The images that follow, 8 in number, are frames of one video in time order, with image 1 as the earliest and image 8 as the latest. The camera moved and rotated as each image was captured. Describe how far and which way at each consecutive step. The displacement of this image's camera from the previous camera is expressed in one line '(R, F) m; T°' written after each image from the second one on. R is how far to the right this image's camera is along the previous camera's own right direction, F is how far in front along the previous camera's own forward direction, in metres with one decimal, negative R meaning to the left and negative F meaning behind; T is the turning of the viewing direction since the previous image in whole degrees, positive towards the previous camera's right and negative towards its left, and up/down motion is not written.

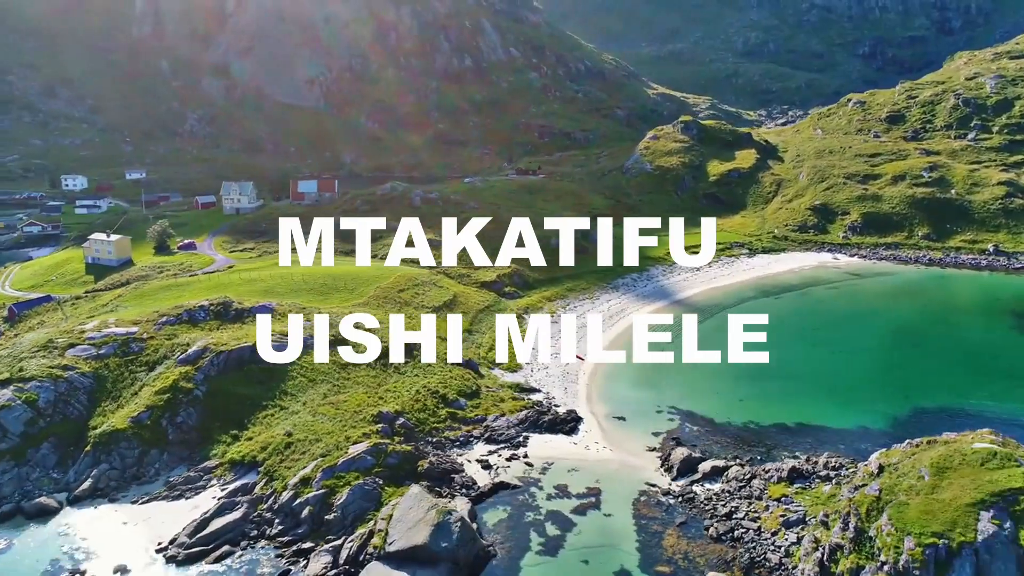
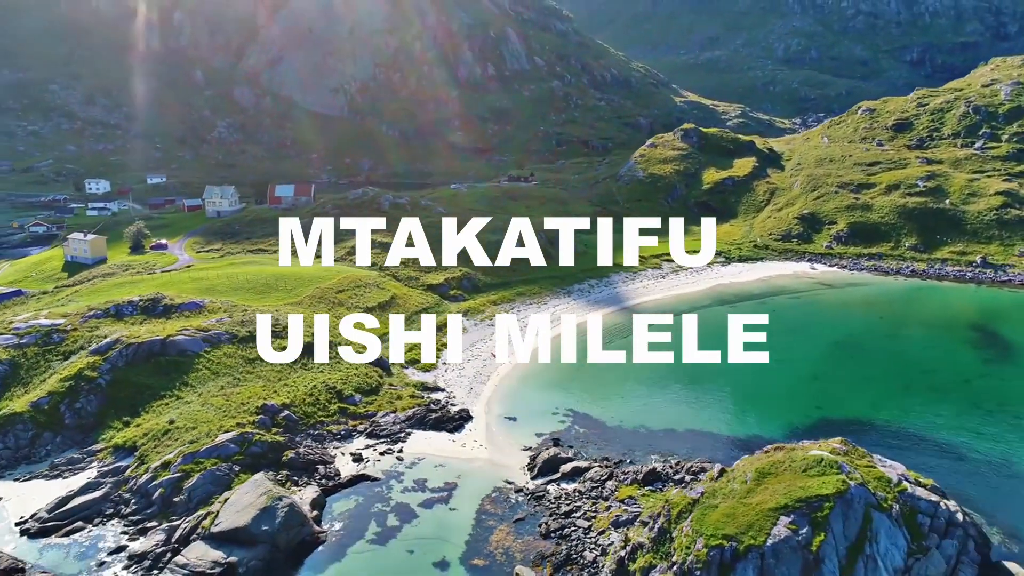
(+13.1, -1.1) m; -4°
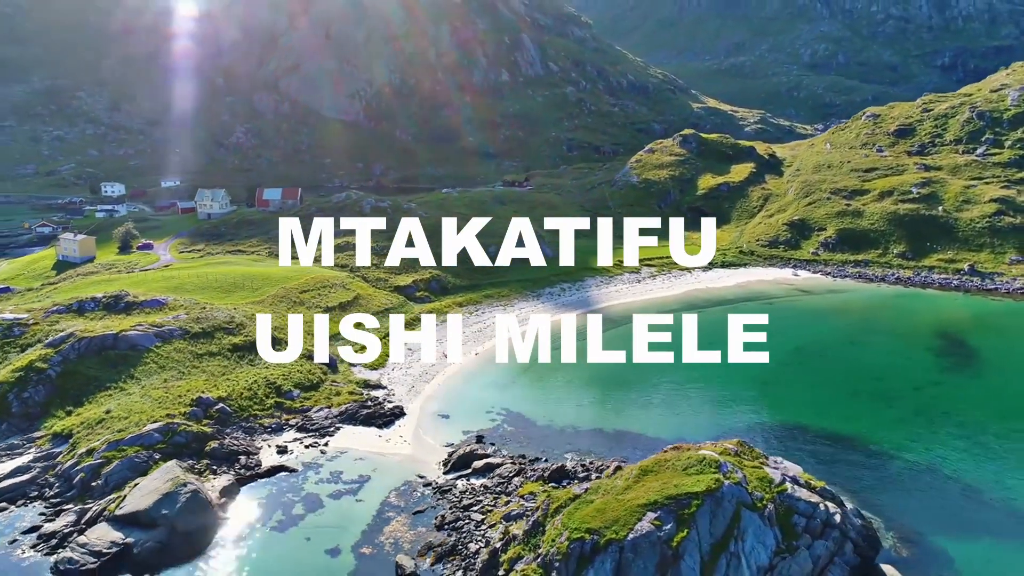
(+8.5, -1.2) m; -3°
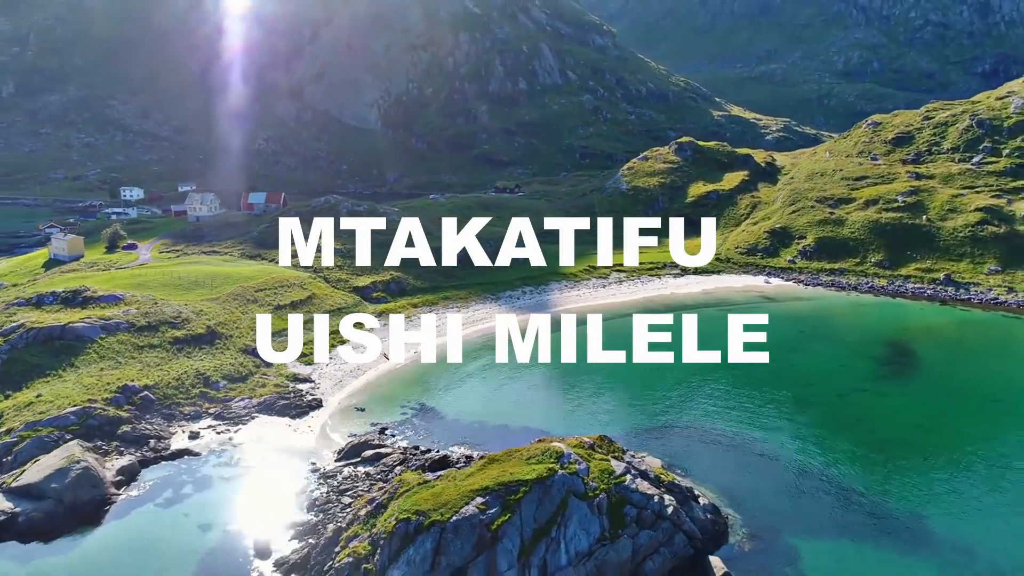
(+11.5, -2.0) m; -3°
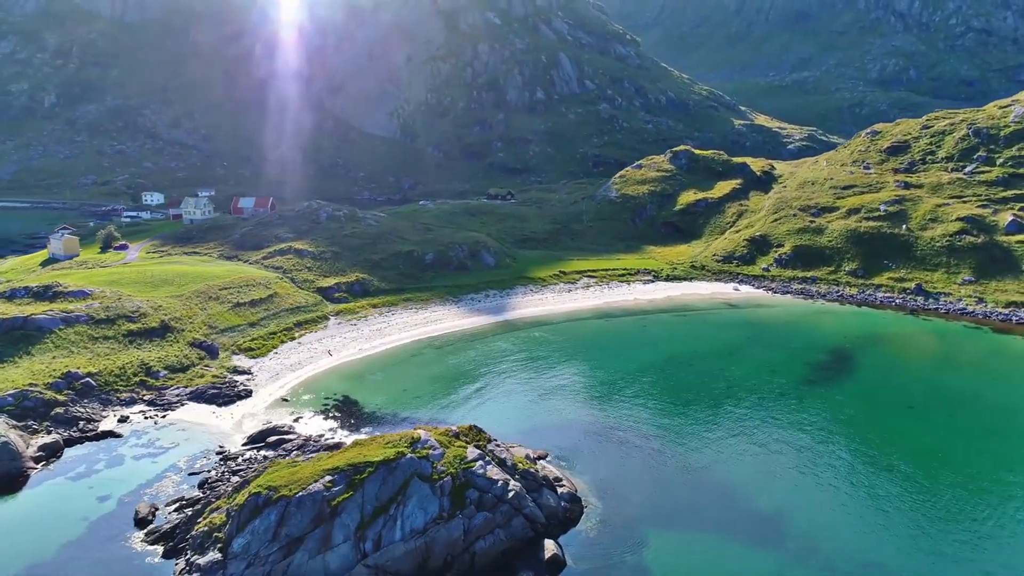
(+11.9, -2.6) m; -3°
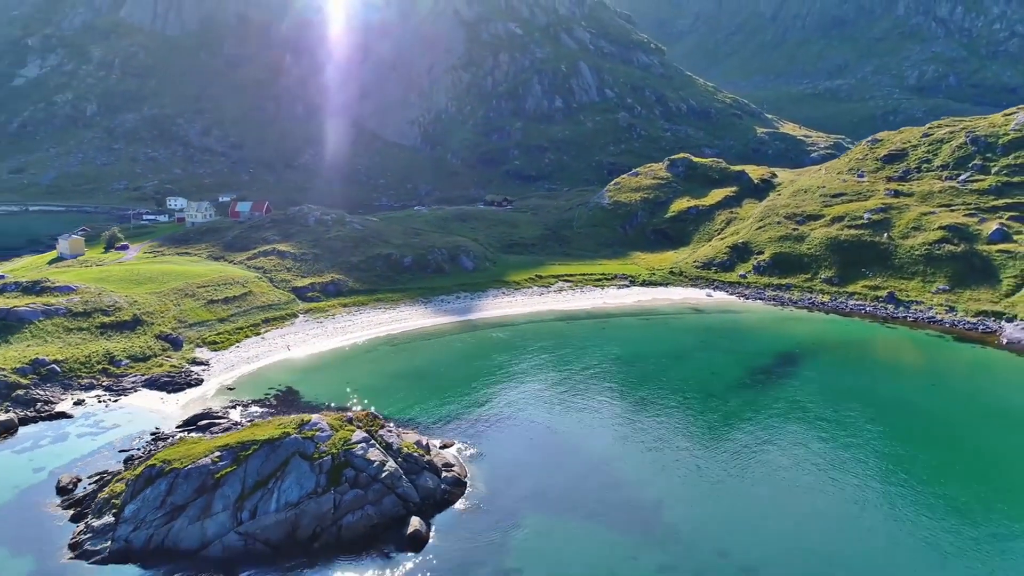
(+11.3, -3.0) m; -3°
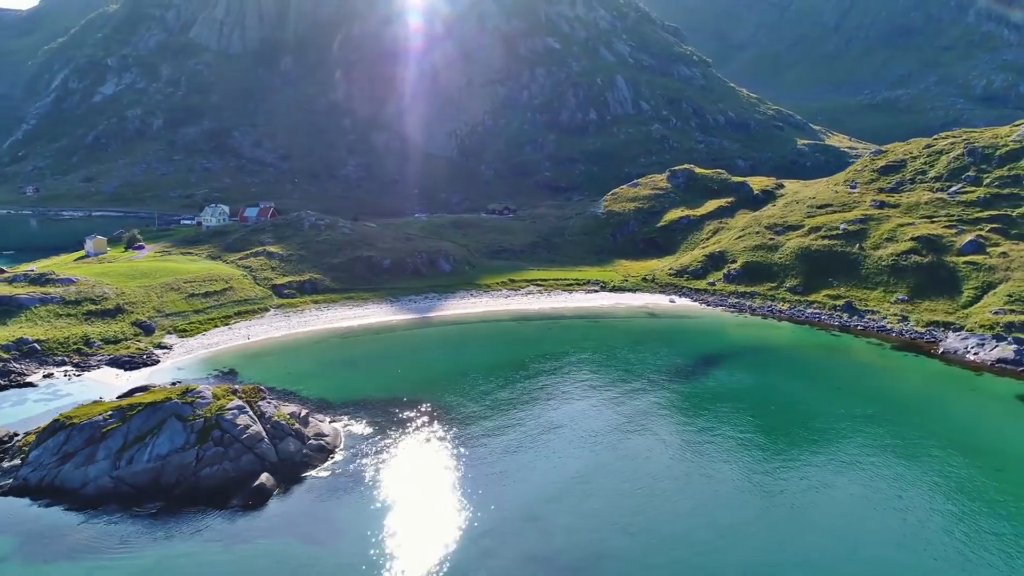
(+17.5, -5.5) m; -6°
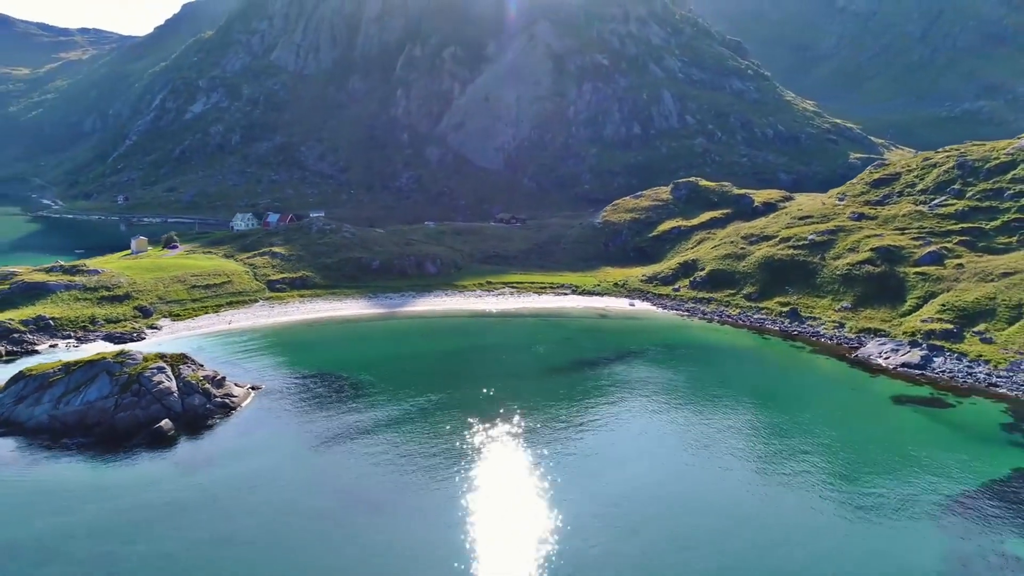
(+21.9, -8.6) m; -7°
